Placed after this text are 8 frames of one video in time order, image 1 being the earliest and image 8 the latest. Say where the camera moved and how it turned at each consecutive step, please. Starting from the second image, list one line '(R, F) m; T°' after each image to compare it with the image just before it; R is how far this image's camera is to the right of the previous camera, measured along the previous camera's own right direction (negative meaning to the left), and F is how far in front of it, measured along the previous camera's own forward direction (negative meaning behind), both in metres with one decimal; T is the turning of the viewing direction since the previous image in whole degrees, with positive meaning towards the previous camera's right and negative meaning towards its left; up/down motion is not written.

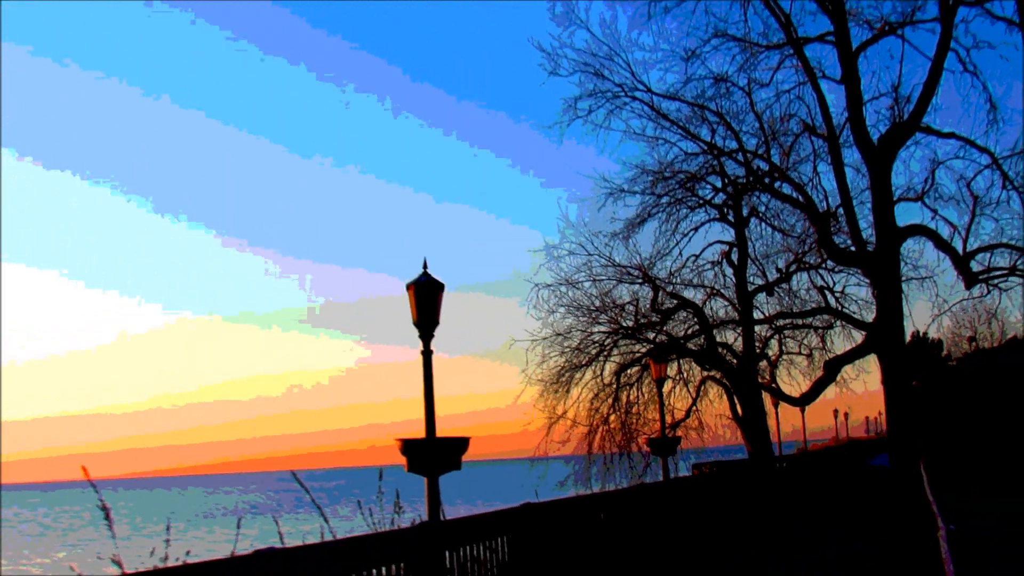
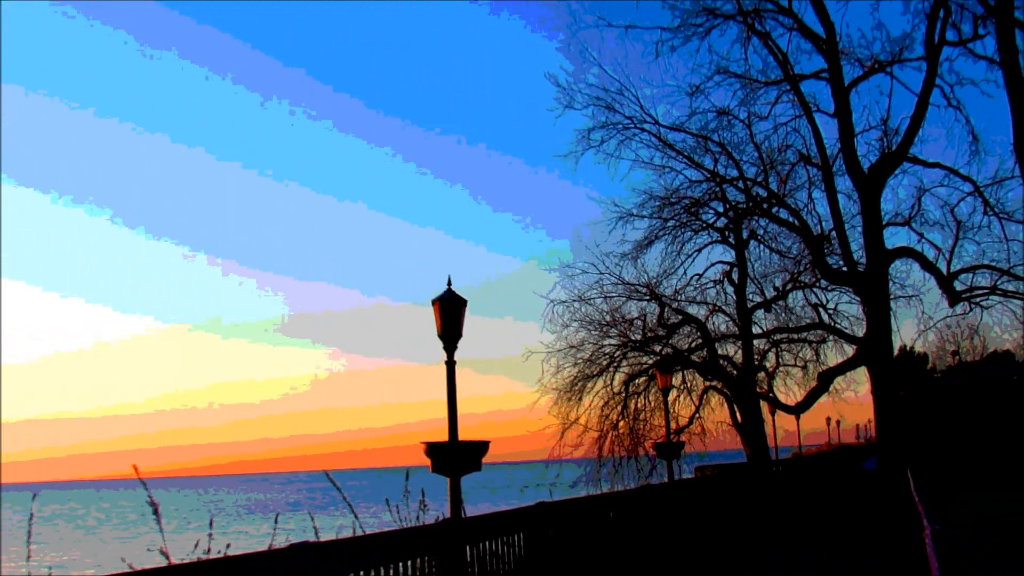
(-0.2, -1.0) m; 0°
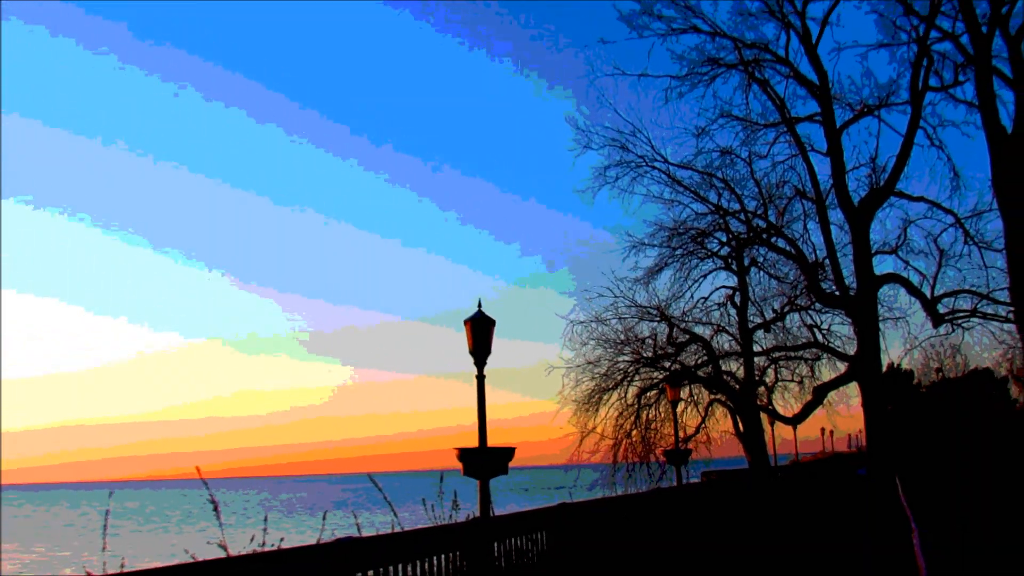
(-0.1, -1.4) m; -1°
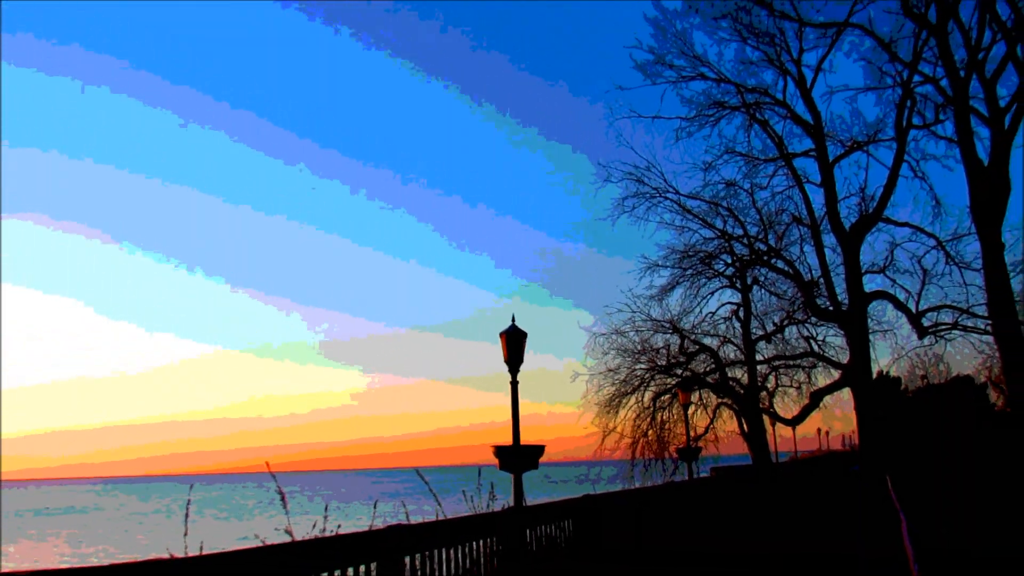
(-0.1, -1.9) m; -1°
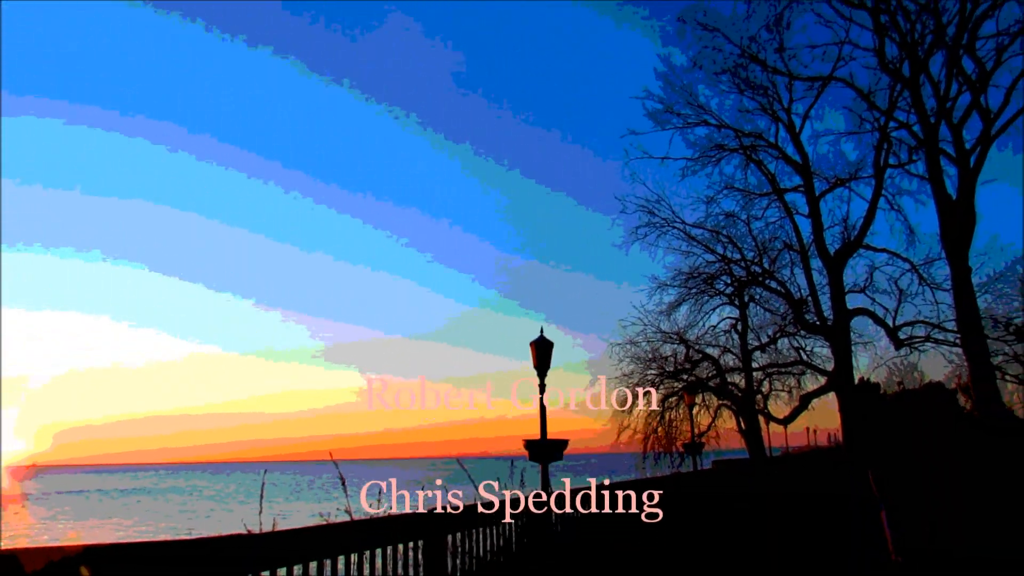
(0.0, -2.6) m; -2°
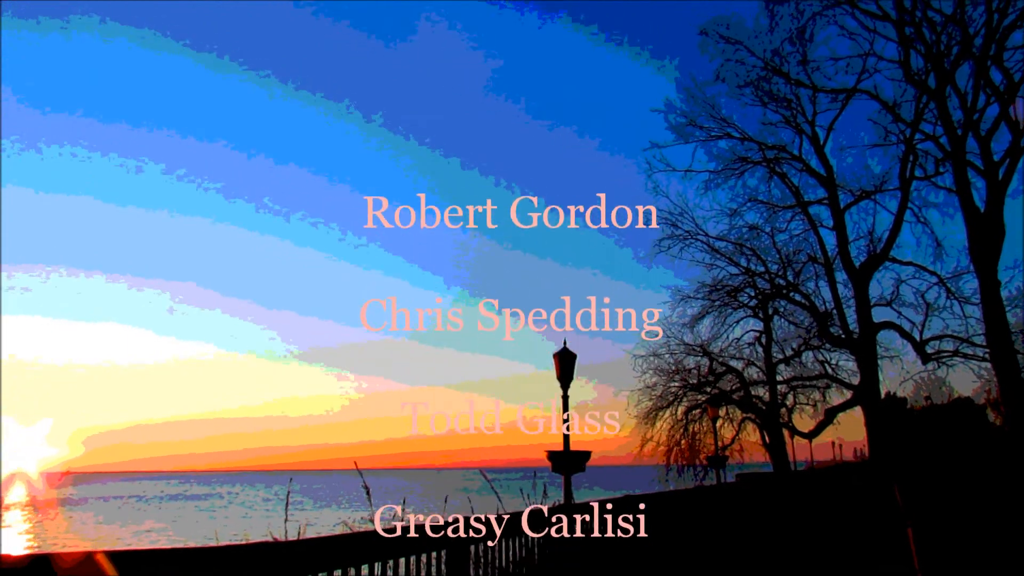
(+0.3, -0.1) m; -2°
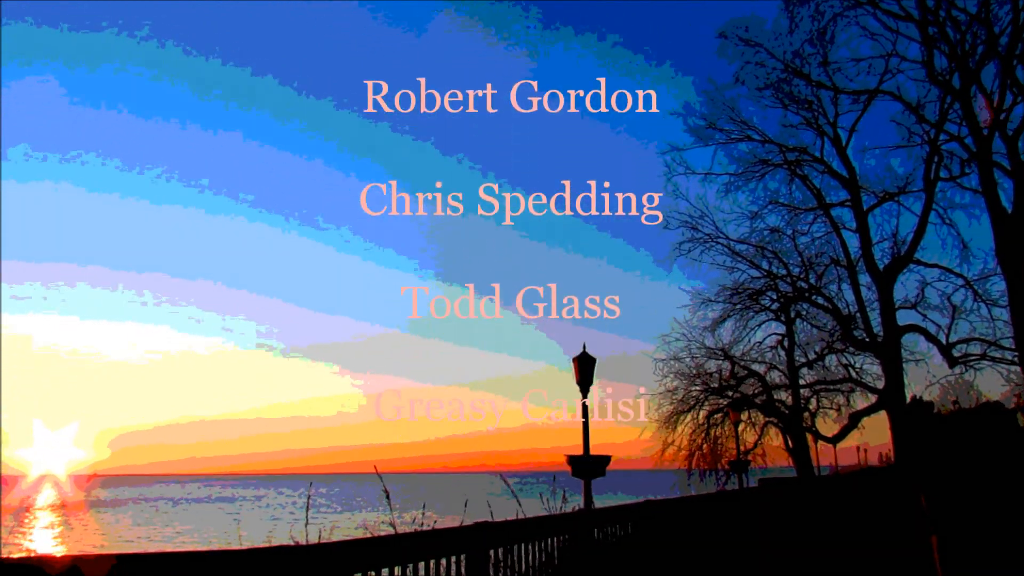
(+0.2, 0.0) m; -2°
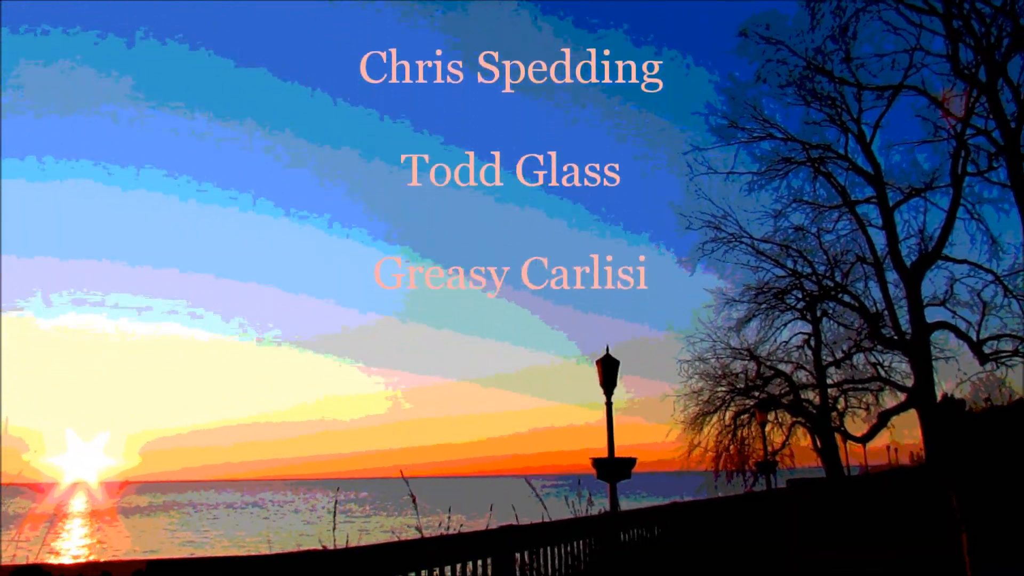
(+0.1, 0.0) m; -2°
